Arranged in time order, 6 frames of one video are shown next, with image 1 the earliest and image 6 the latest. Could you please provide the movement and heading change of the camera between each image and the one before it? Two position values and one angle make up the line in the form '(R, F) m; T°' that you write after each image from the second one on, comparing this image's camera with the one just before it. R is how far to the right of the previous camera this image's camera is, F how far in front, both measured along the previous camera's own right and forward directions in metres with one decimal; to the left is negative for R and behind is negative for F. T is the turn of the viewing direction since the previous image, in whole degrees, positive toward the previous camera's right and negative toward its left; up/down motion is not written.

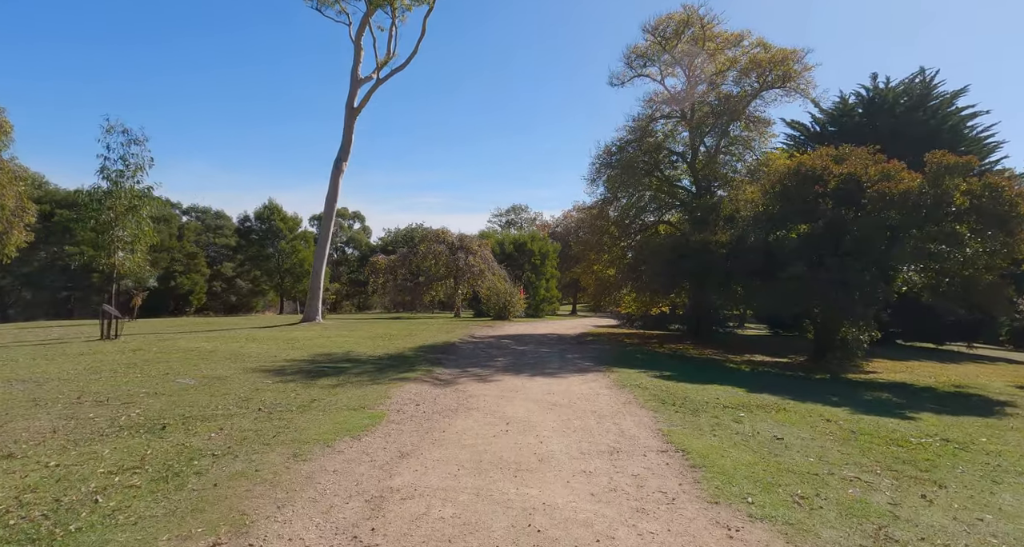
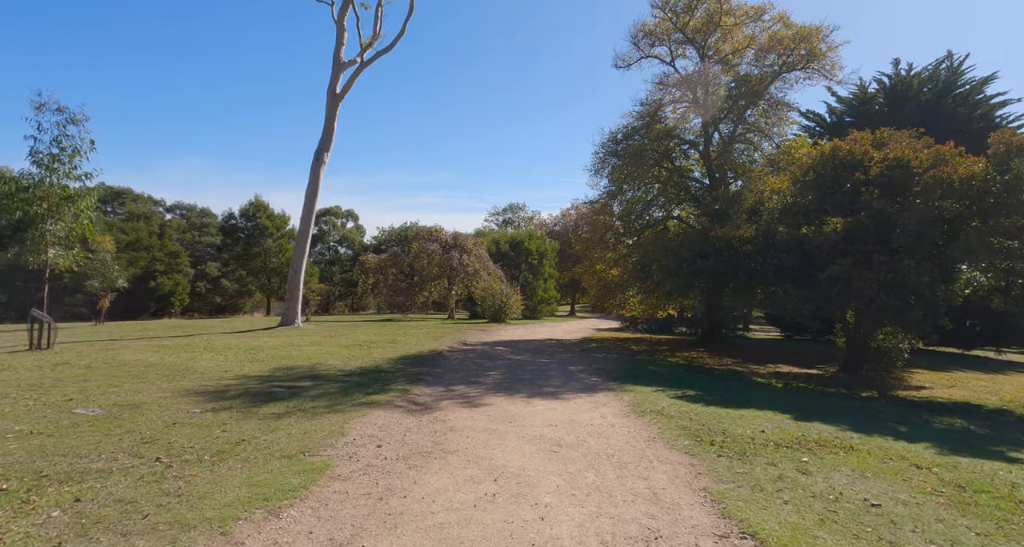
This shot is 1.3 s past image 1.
(+0.1, +1.8) m; 0°
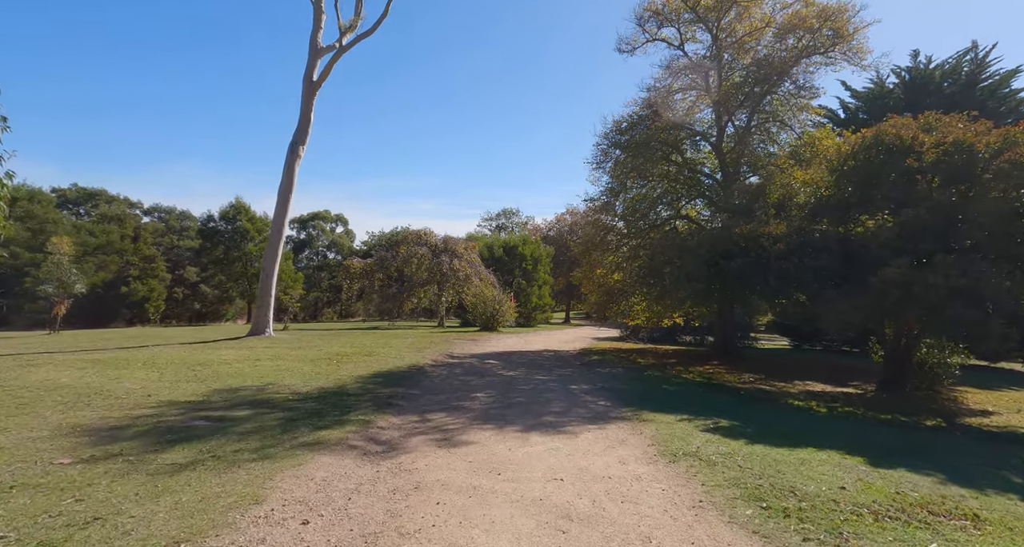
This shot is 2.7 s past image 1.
(0.0, +1.9) m; +1°
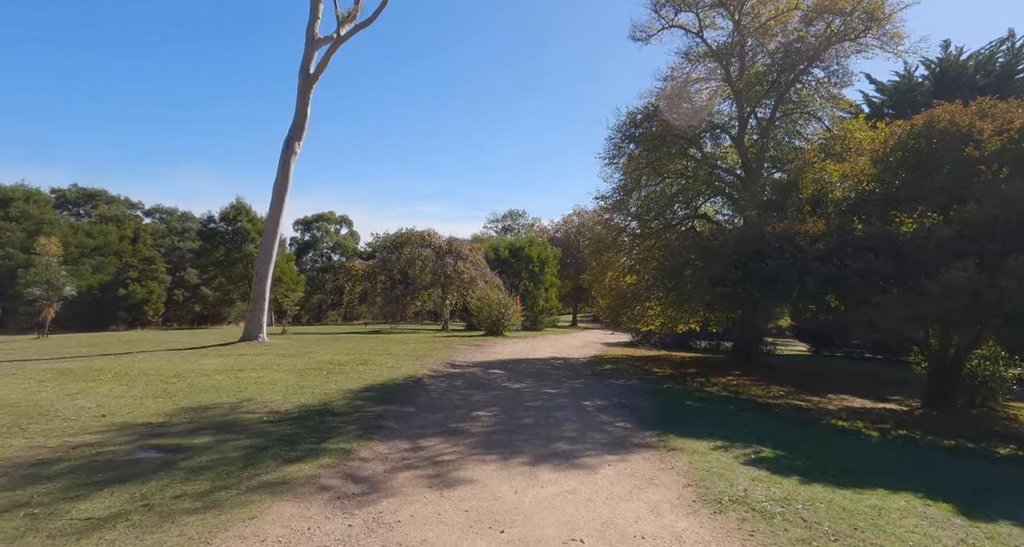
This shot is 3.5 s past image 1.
(0.0, +1.1) m; -1°
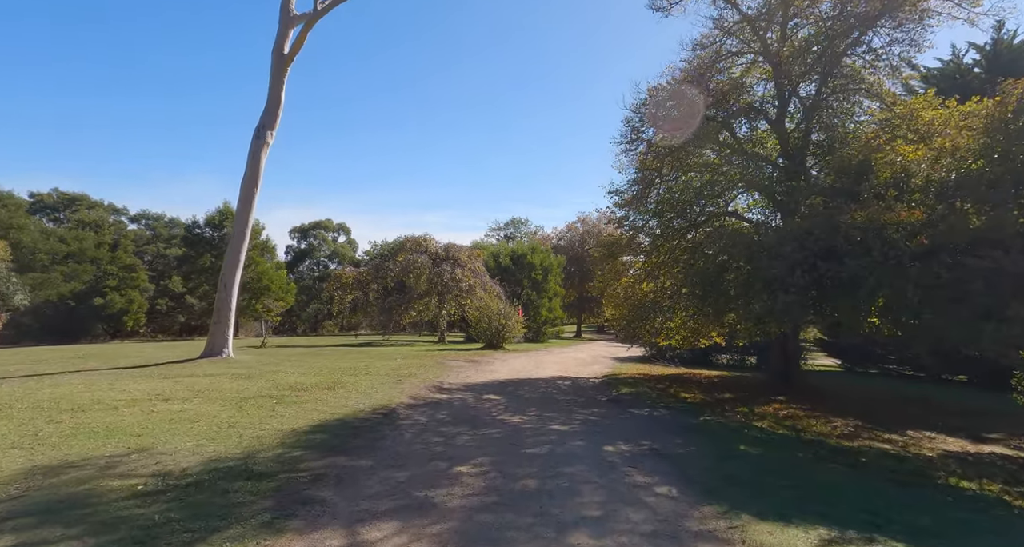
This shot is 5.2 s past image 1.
(+0.1, +2.4) m; 0°
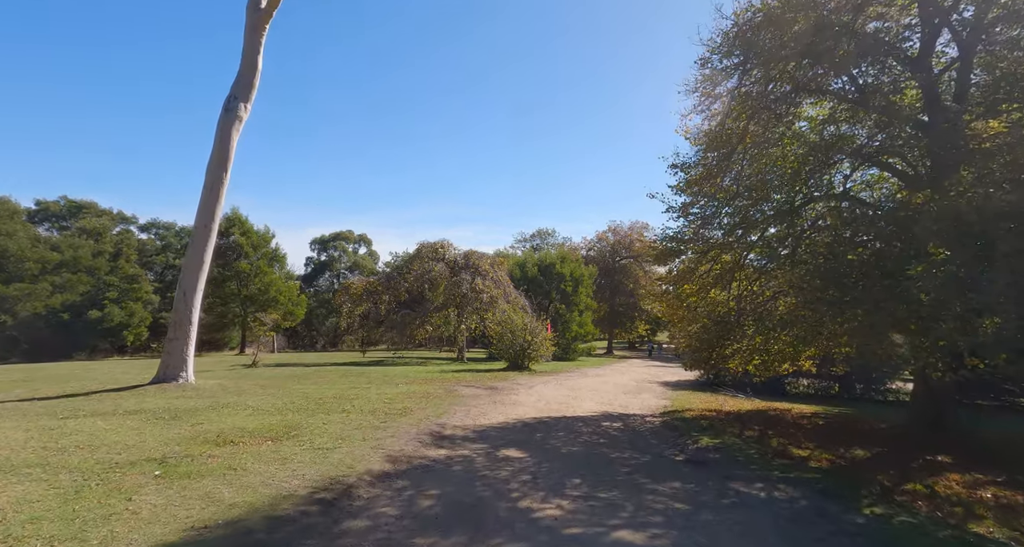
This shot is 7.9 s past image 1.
(-0.1, +3.8) m; -3°
